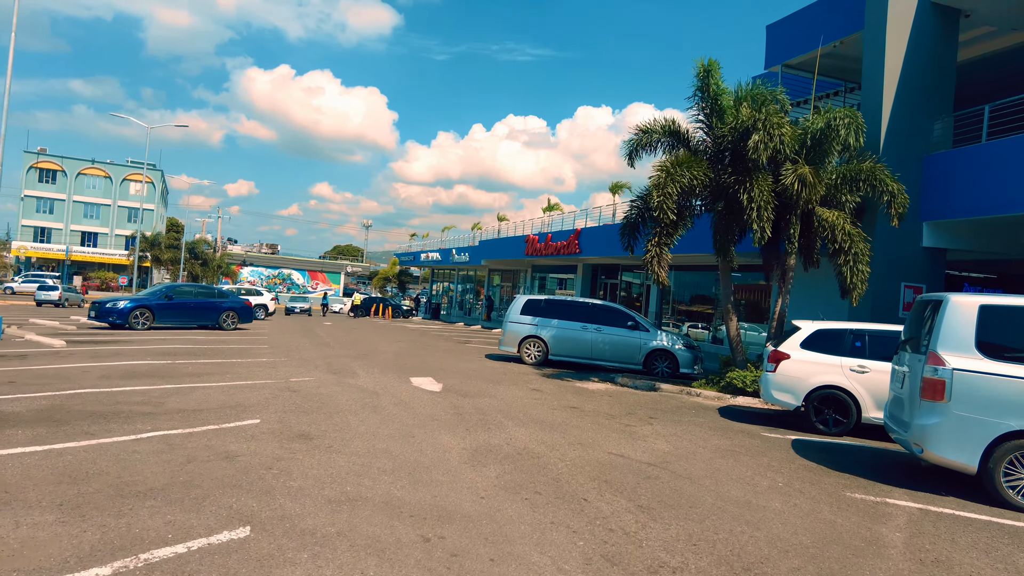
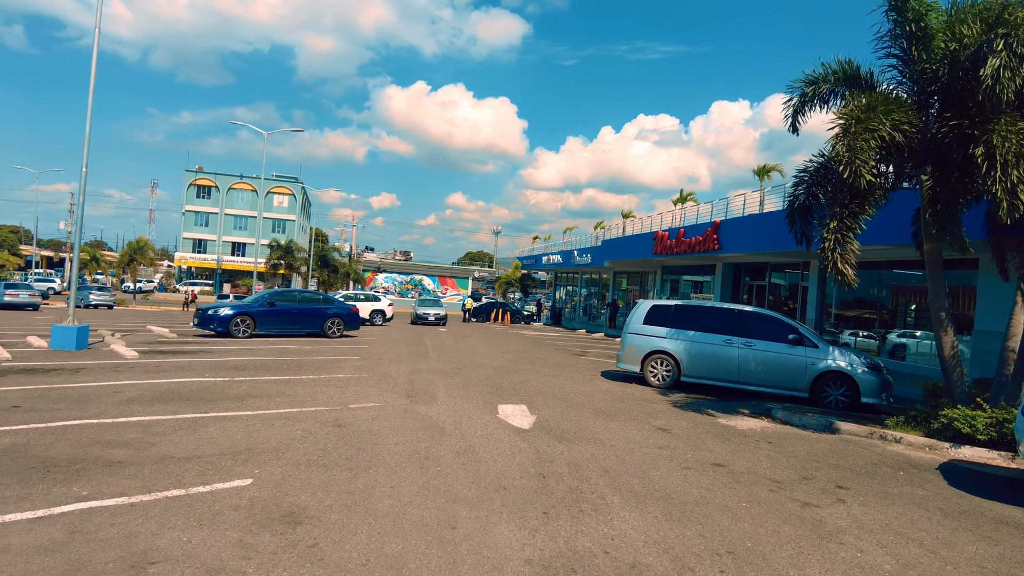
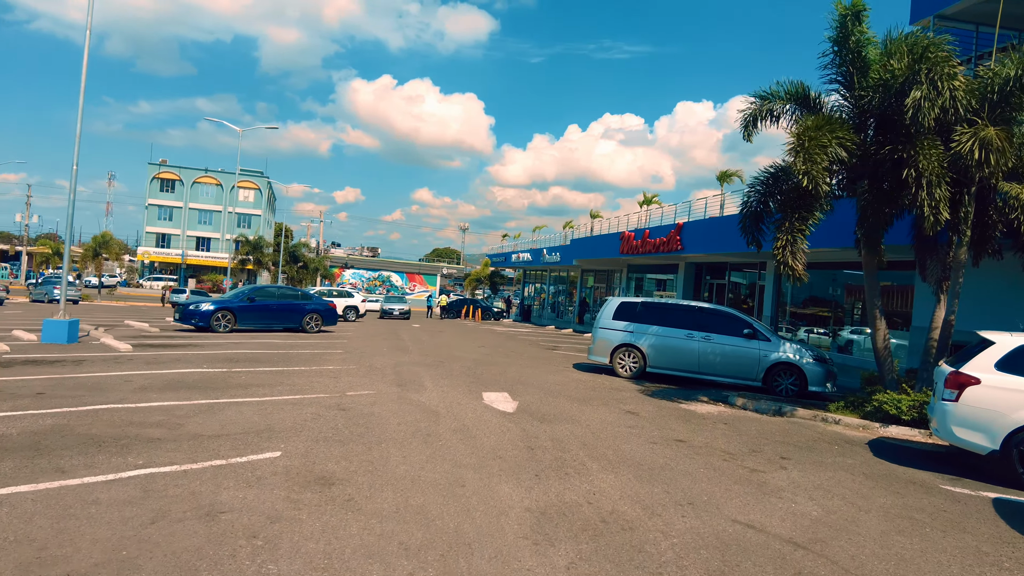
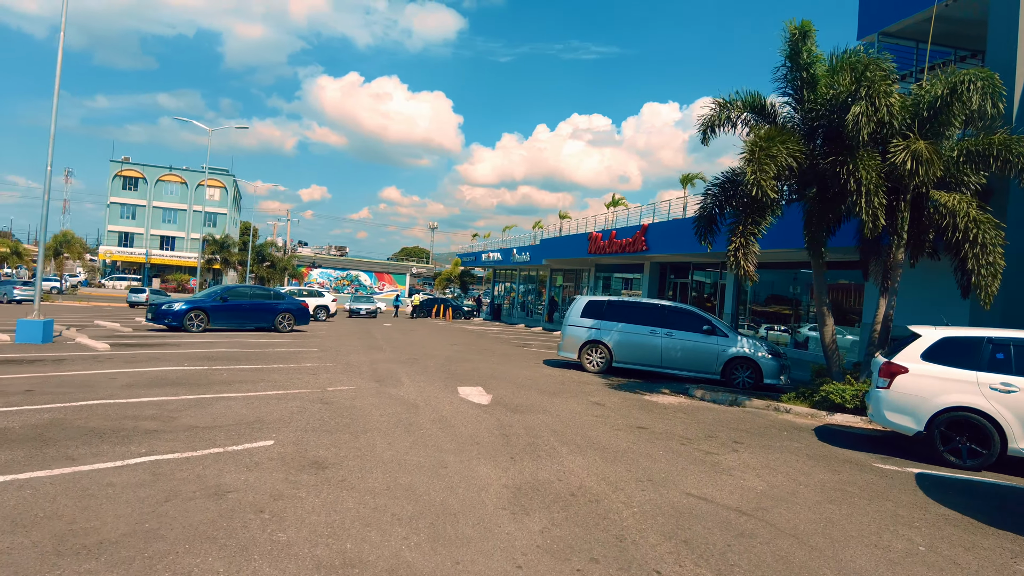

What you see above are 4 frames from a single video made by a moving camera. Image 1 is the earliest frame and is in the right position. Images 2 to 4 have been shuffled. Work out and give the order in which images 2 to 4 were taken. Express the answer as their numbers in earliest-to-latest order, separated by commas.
4, 3, 2
